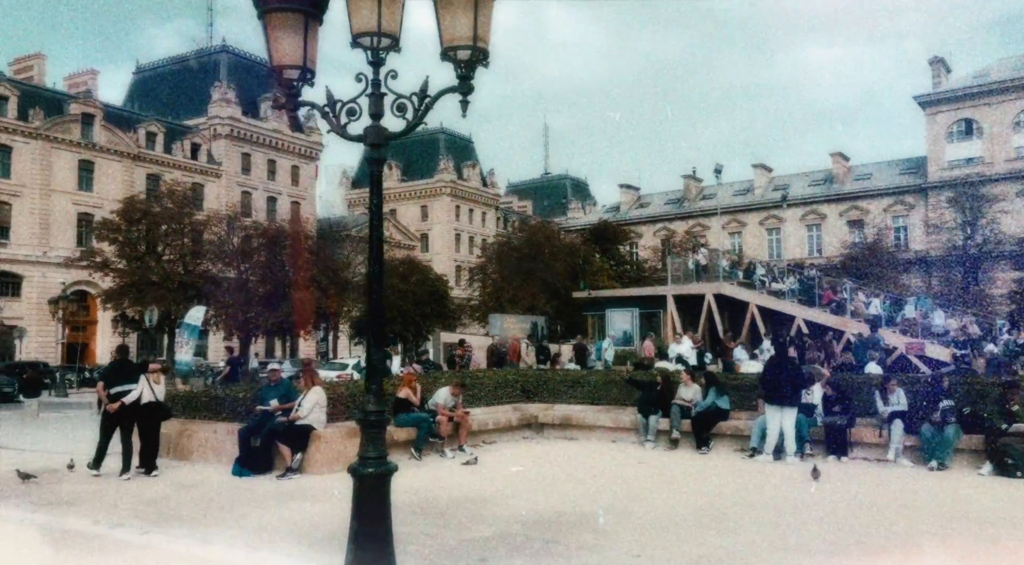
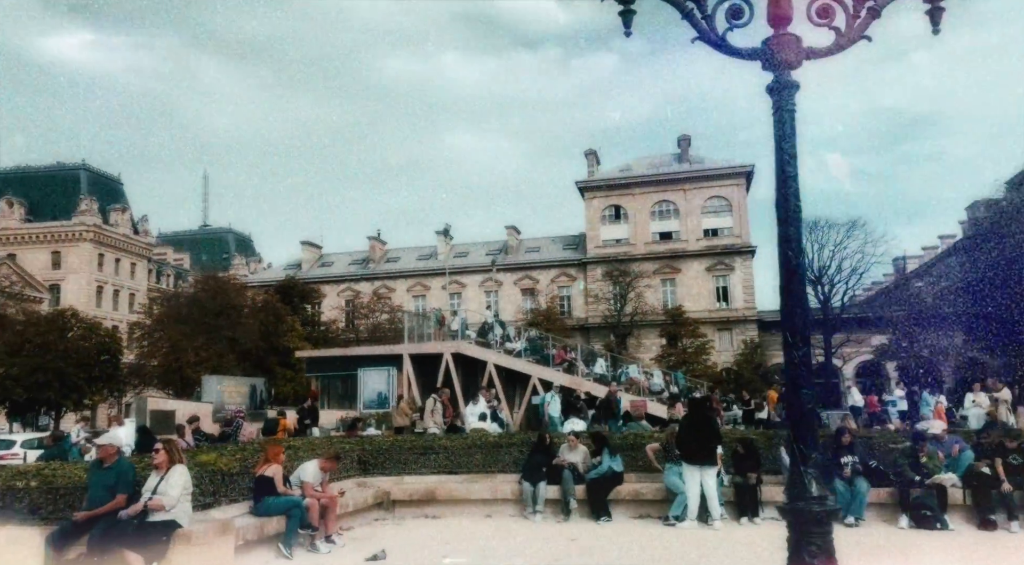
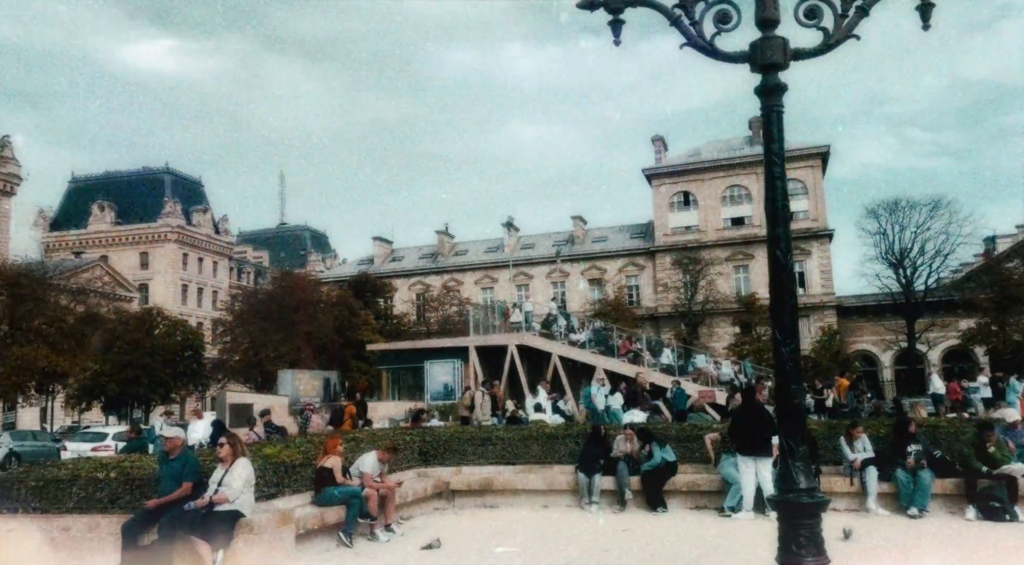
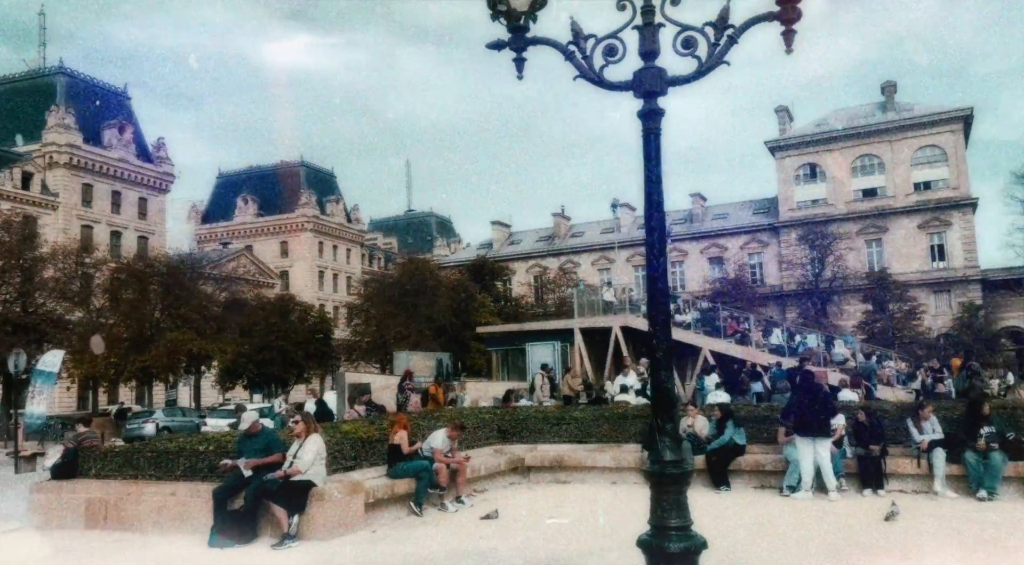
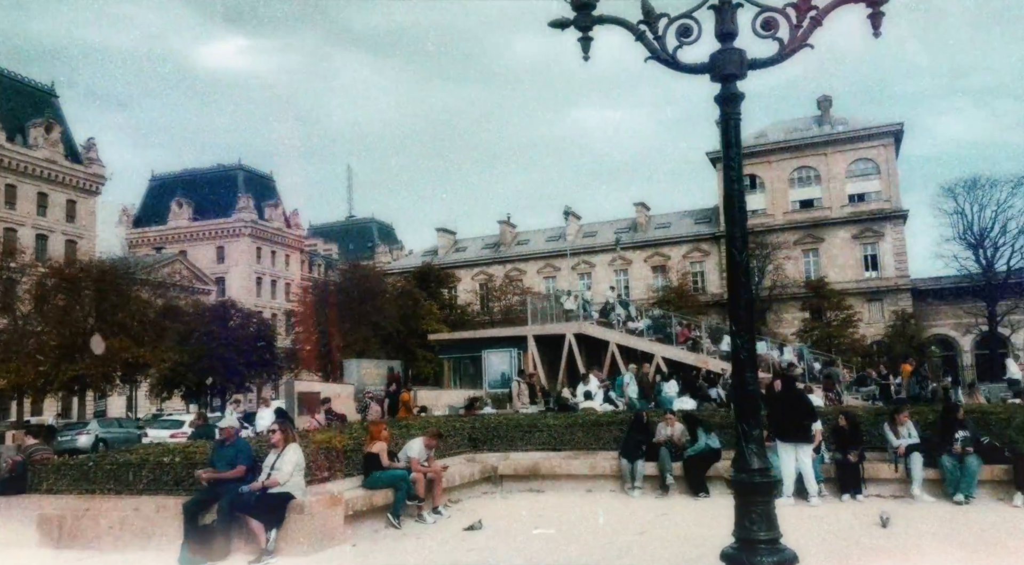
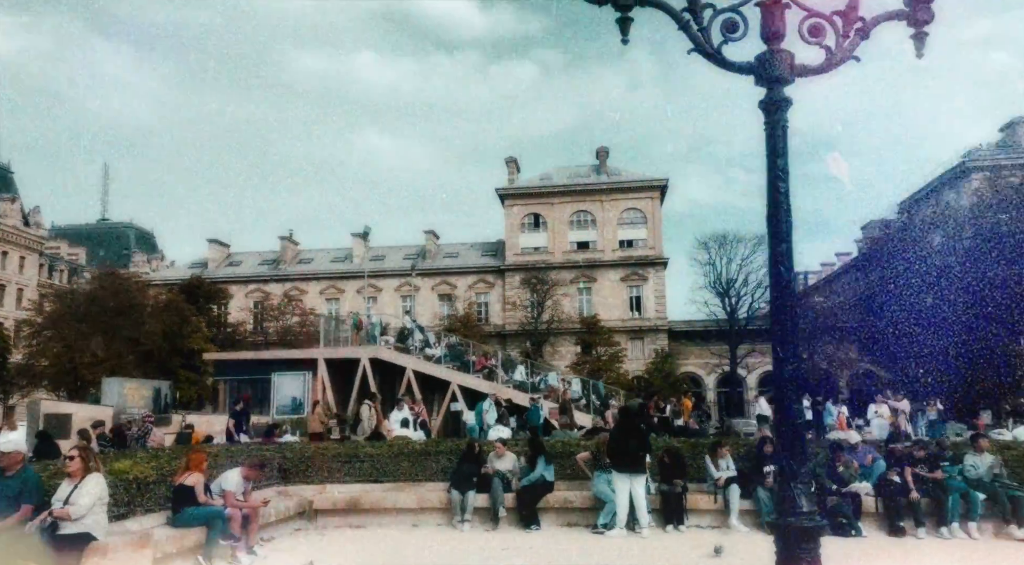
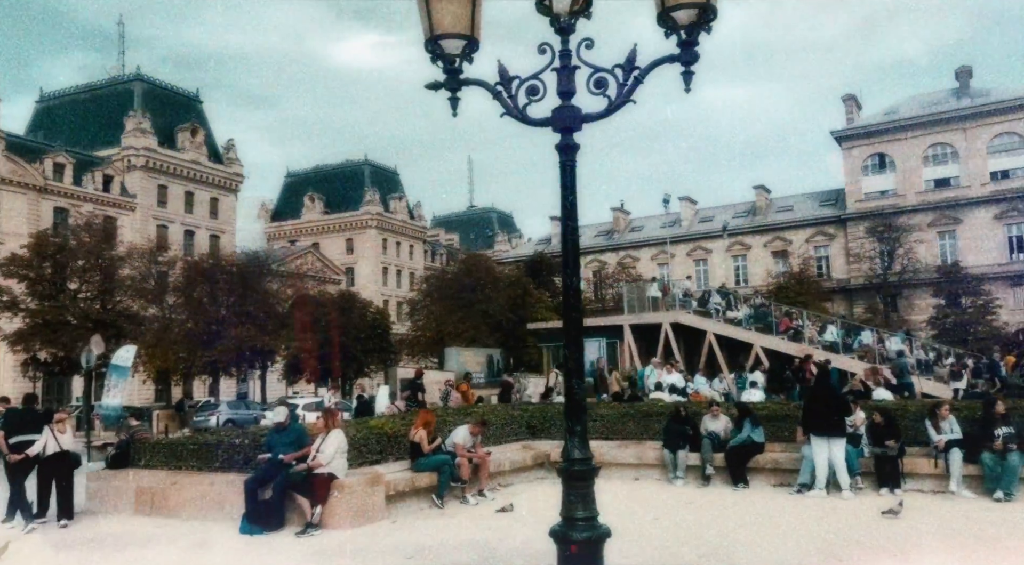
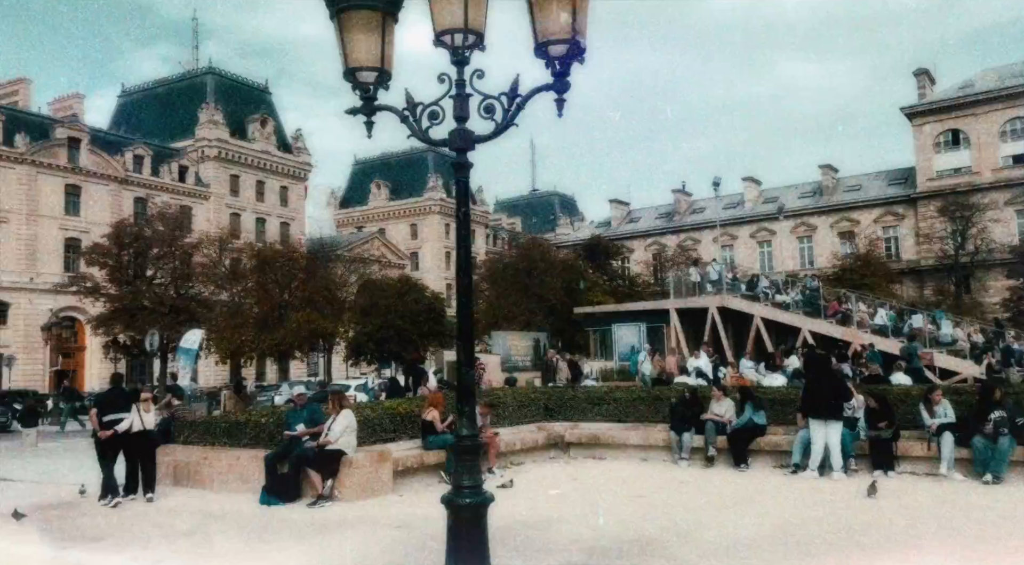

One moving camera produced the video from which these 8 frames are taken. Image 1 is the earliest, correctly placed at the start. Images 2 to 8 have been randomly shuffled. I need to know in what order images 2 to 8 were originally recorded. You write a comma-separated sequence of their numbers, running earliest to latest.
8, 7, 4, 5, 3, 2, 6
